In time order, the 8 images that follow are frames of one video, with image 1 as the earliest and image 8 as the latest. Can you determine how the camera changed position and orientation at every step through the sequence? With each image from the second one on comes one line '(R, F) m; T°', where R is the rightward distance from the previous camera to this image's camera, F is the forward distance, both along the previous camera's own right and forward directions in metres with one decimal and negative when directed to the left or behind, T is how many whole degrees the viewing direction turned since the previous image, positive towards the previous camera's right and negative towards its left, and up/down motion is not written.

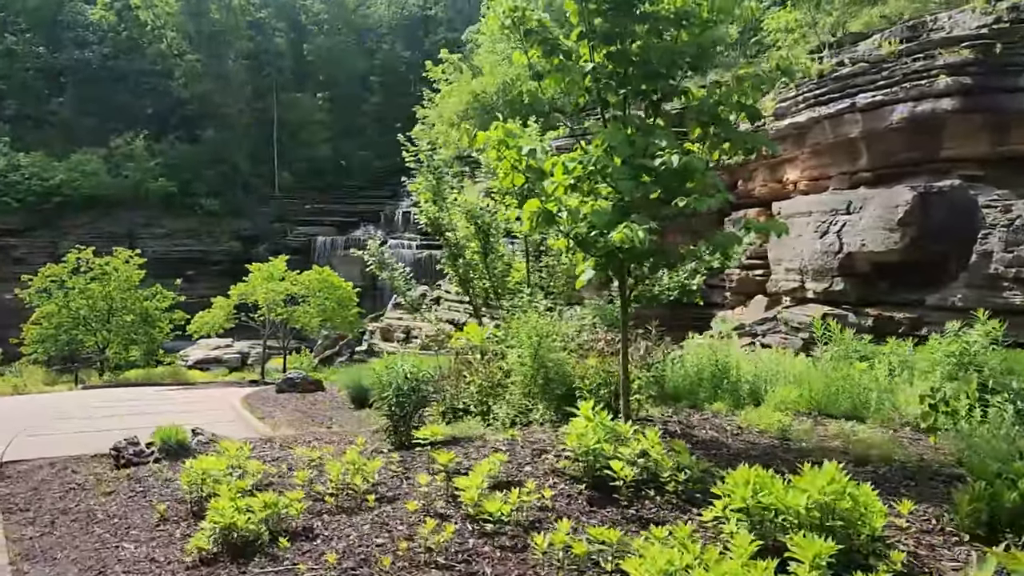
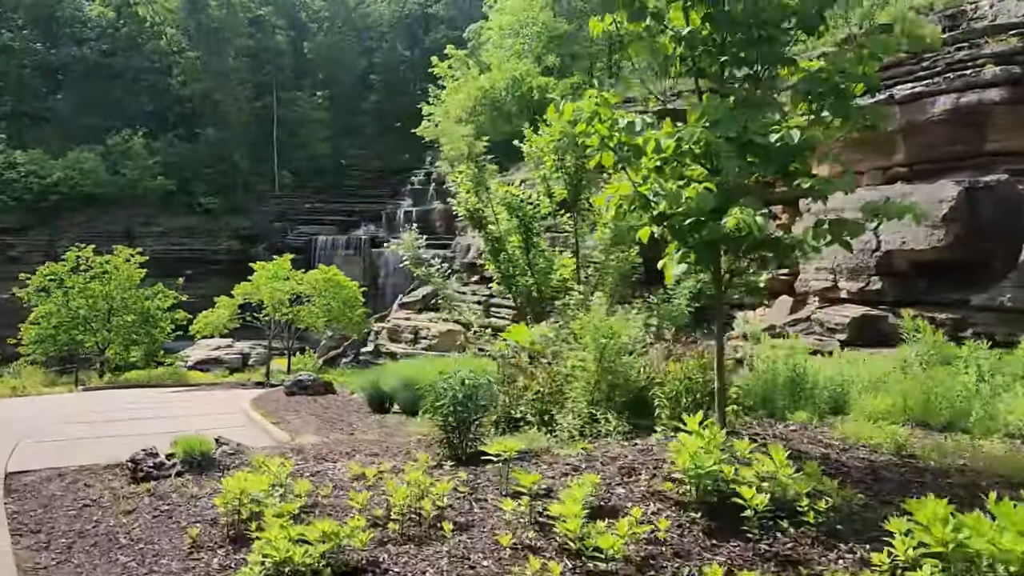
(-0.3, +0.4) m; 0°
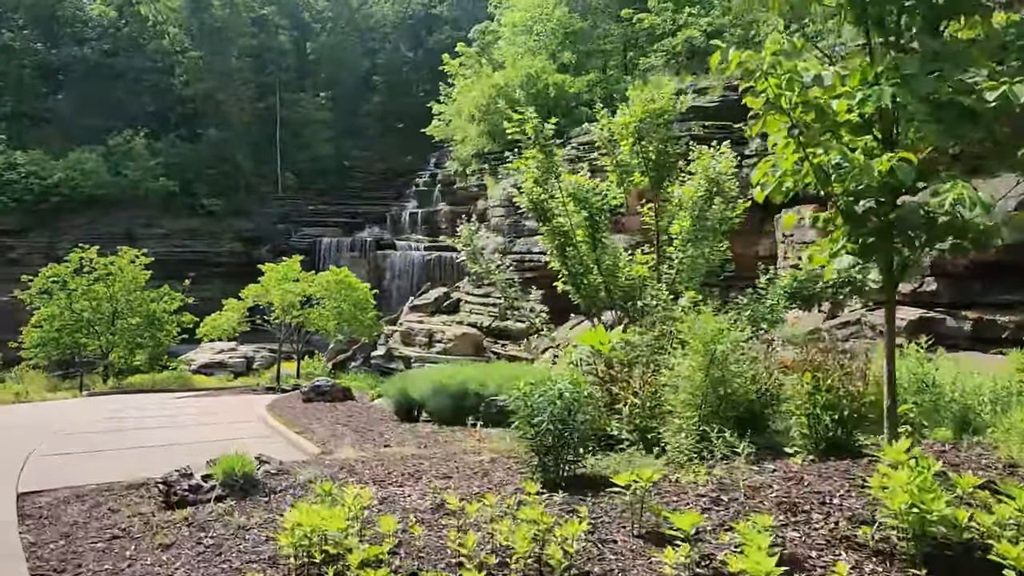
(-0.4, +0.5) m; 0°
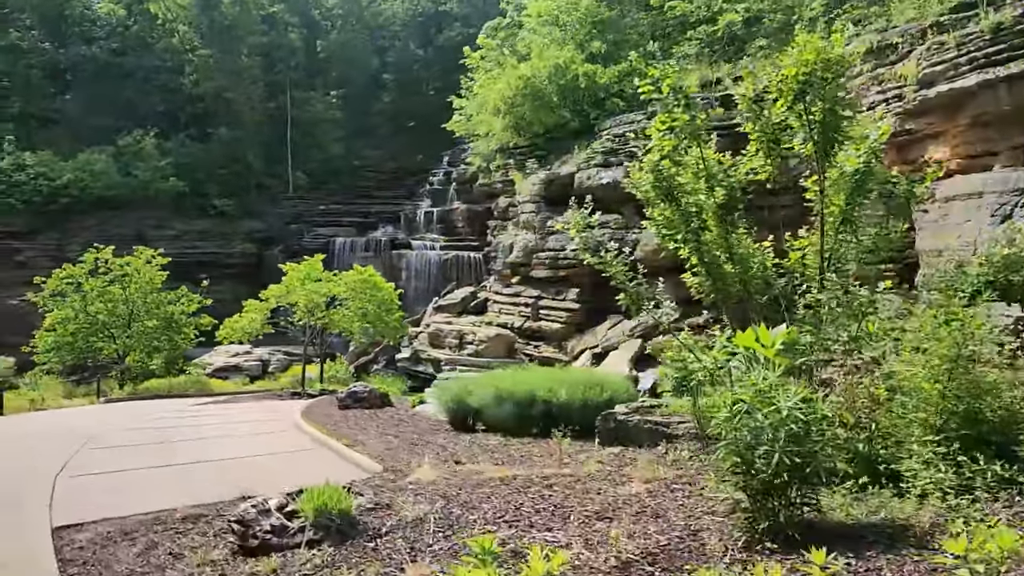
(-0.5, +0.7) m; 0°
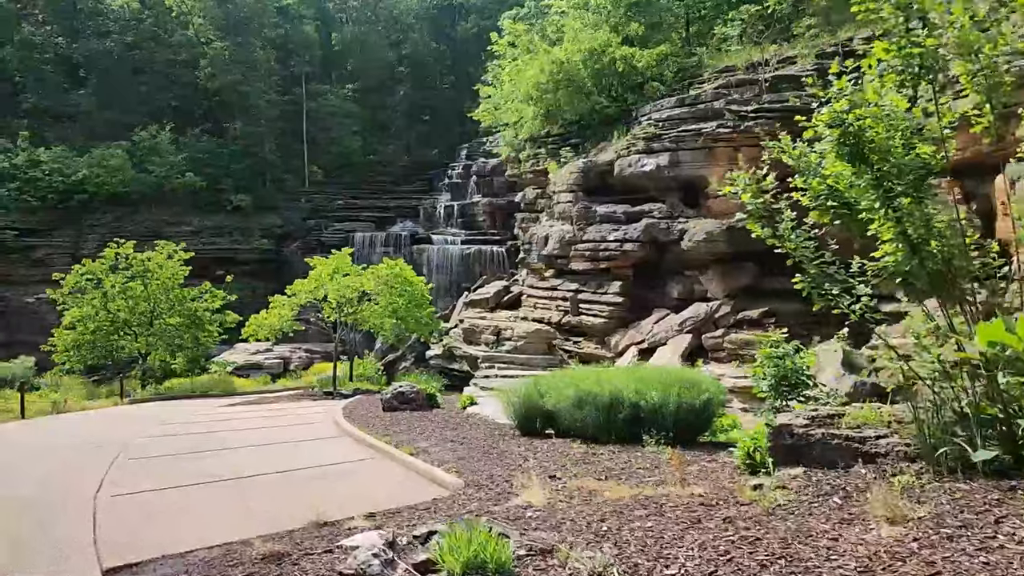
(-0.5, +0.7) m; -1°
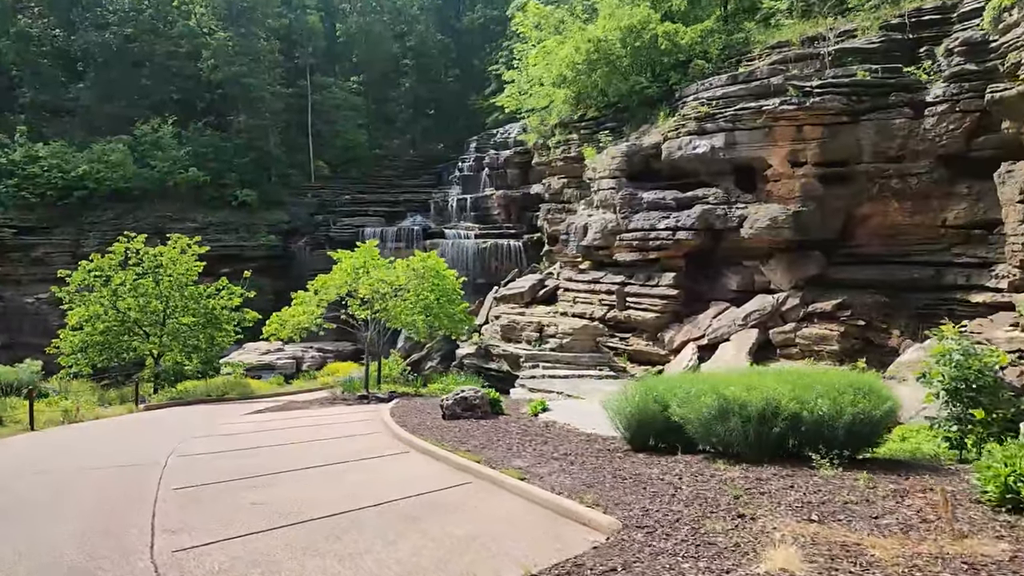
(-0.8, +1.1) m; 0°
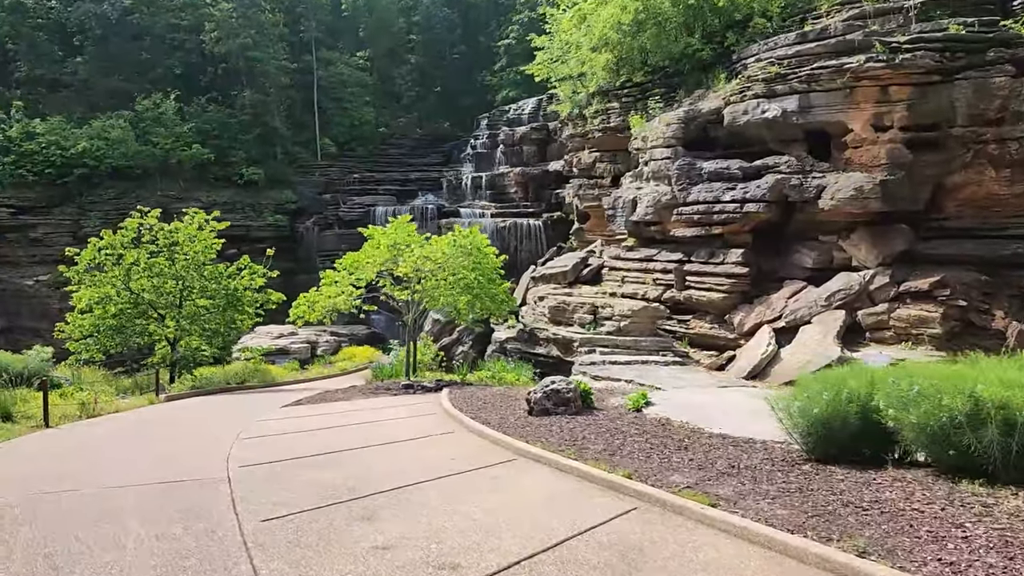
(-0.9, +1.2) m; 0°
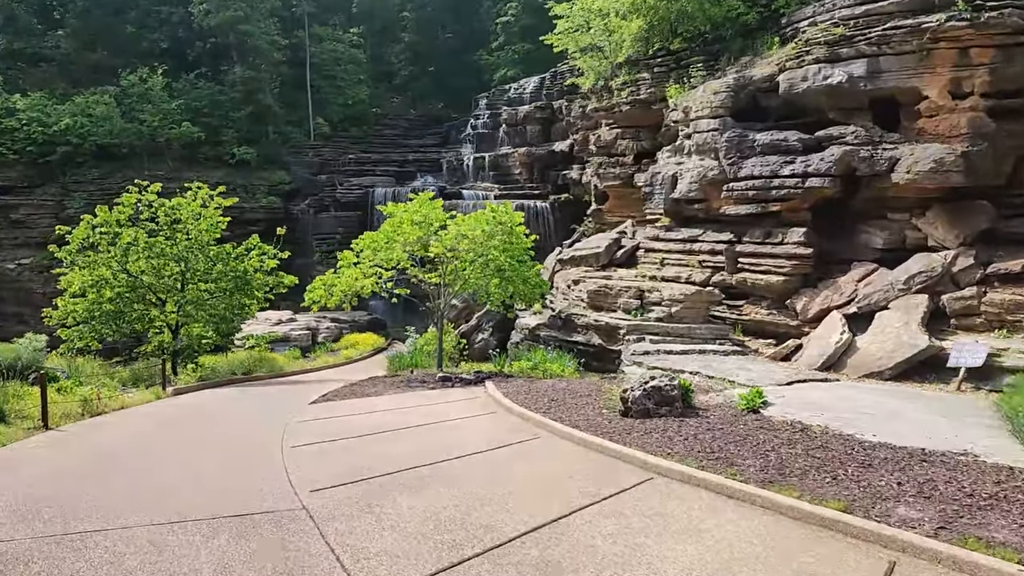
(-0.8, +1.1) m; +1°
